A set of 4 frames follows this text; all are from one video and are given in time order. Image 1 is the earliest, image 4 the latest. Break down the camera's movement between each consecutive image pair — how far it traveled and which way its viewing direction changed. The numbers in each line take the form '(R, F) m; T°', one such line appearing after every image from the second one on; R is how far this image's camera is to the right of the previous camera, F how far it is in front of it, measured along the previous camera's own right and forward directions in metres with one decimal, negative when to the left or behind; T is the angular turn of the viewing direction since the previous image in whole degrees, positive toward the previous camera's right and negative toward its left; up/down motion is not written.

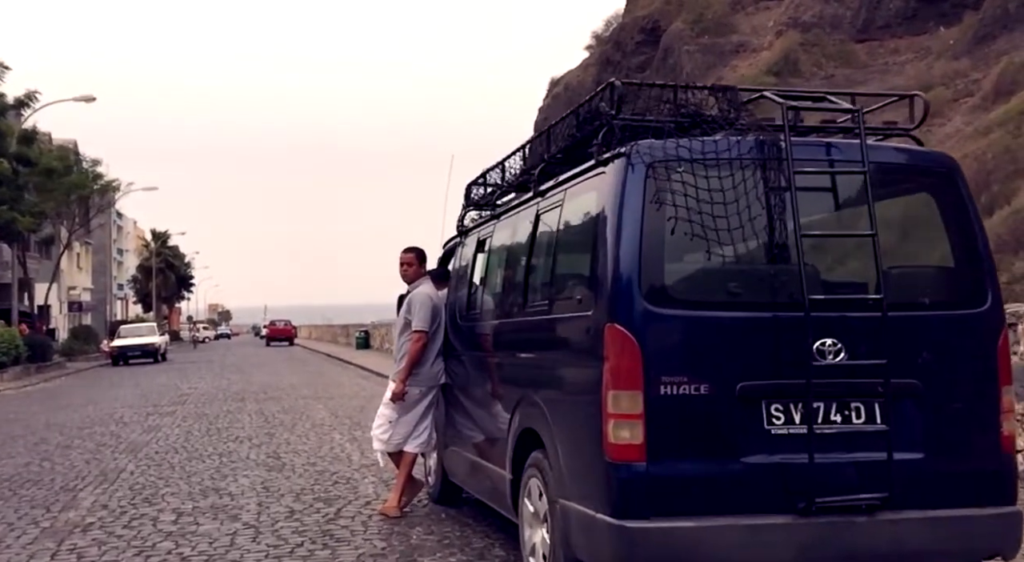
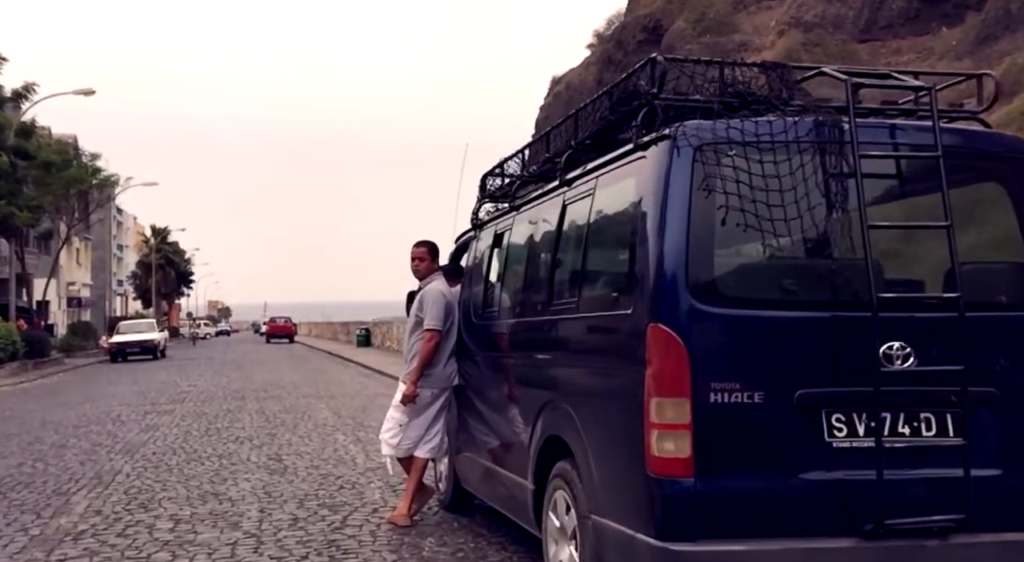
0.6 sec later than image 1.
(-0.1, +0.4) m; 0°
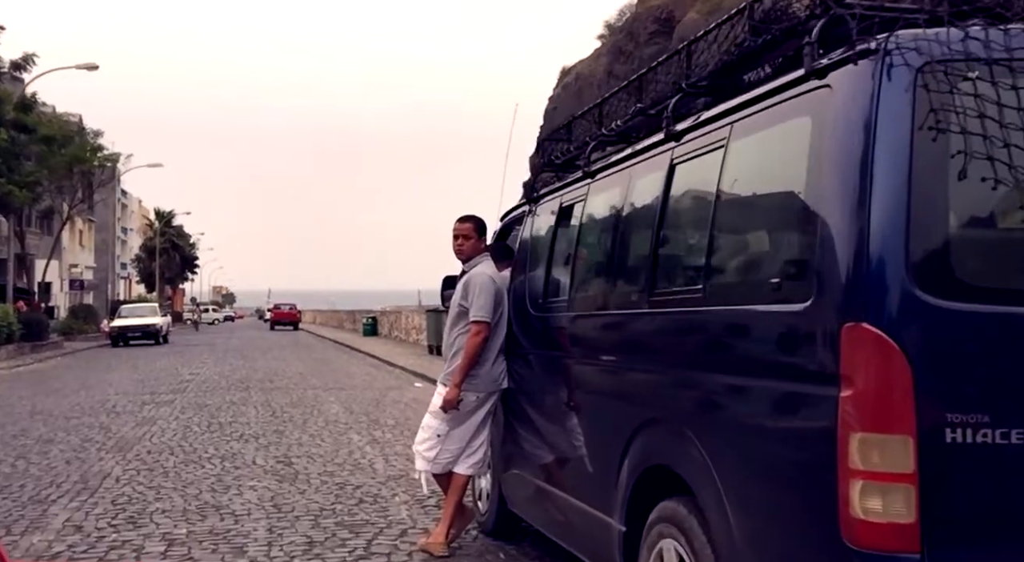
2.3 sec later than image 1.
(-0.4, +1.1) m; 0°
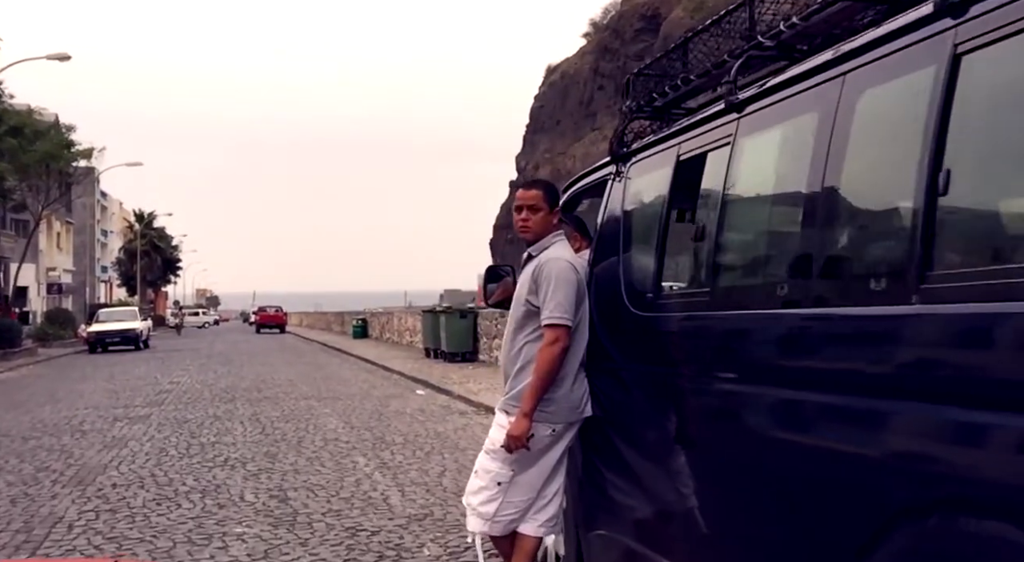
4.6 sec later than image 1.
(-0.4, +1.6) m; +1°
